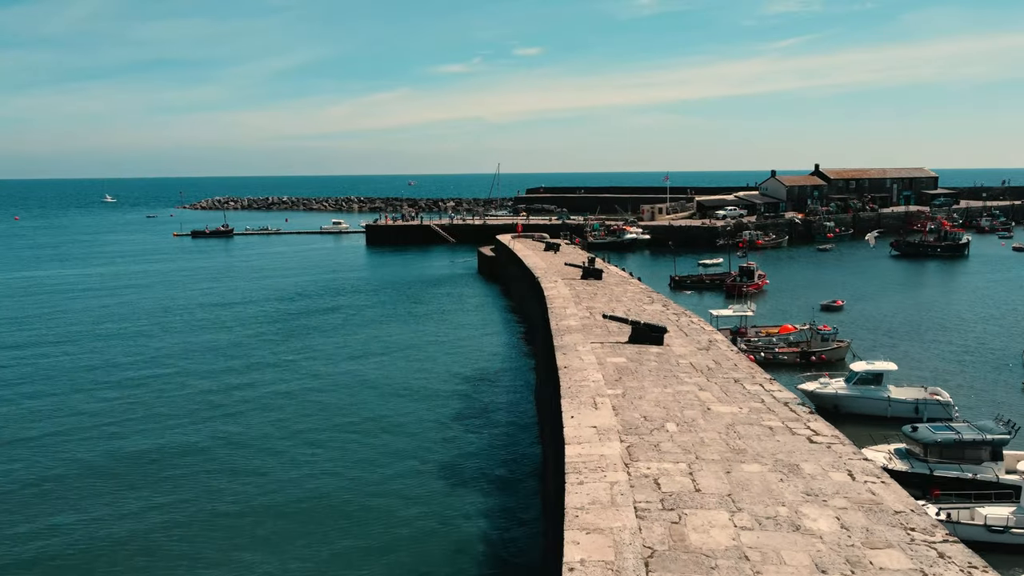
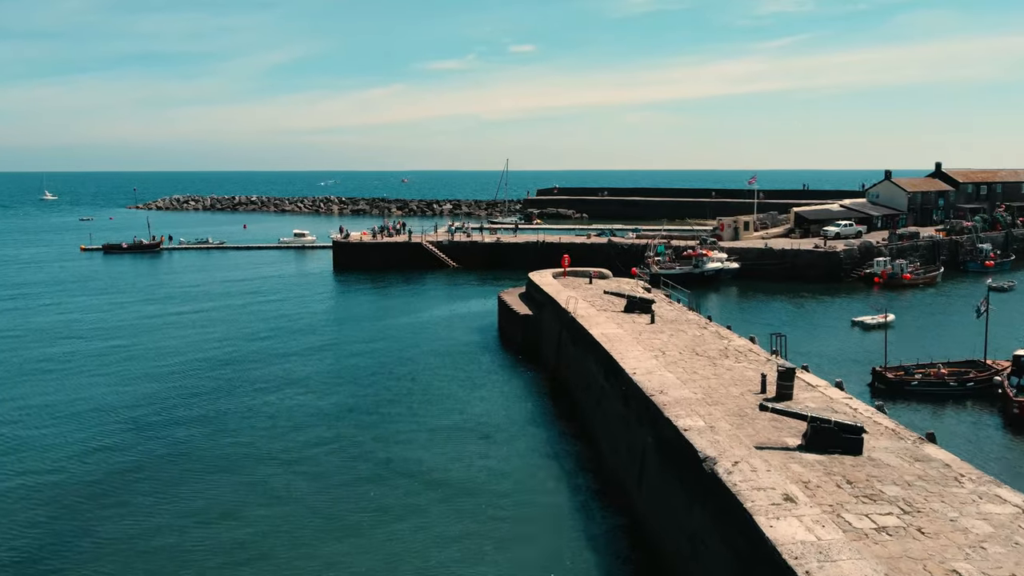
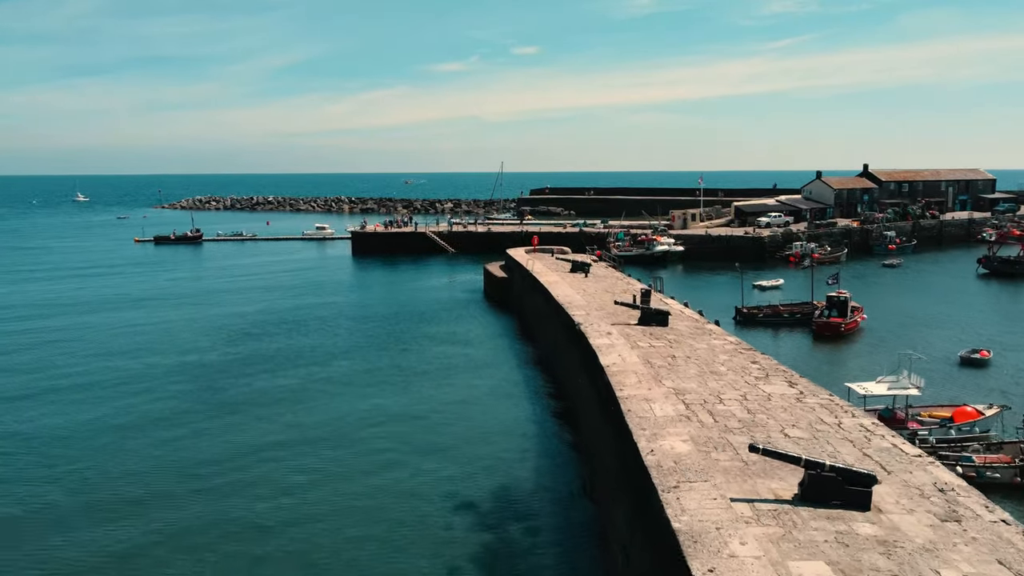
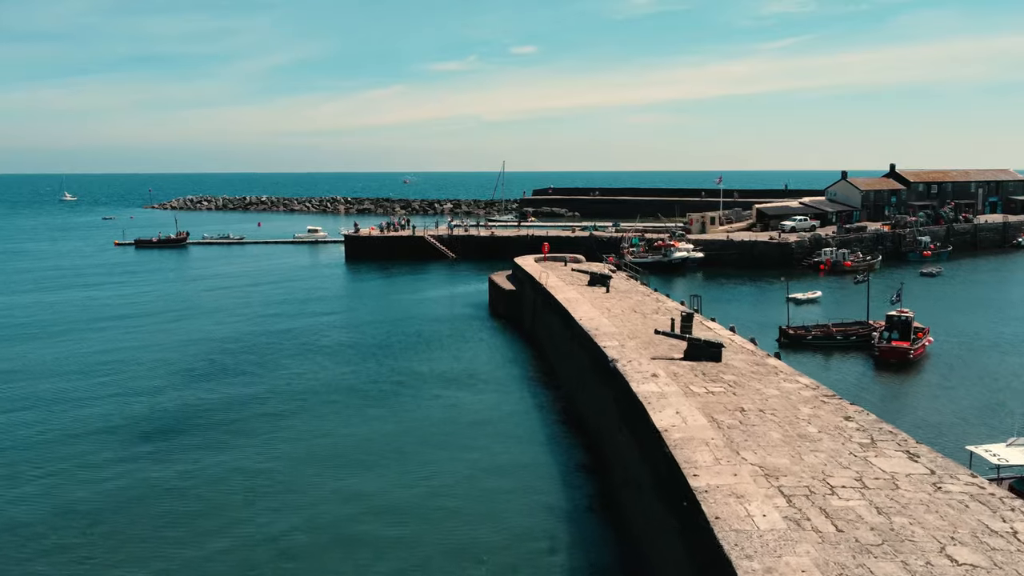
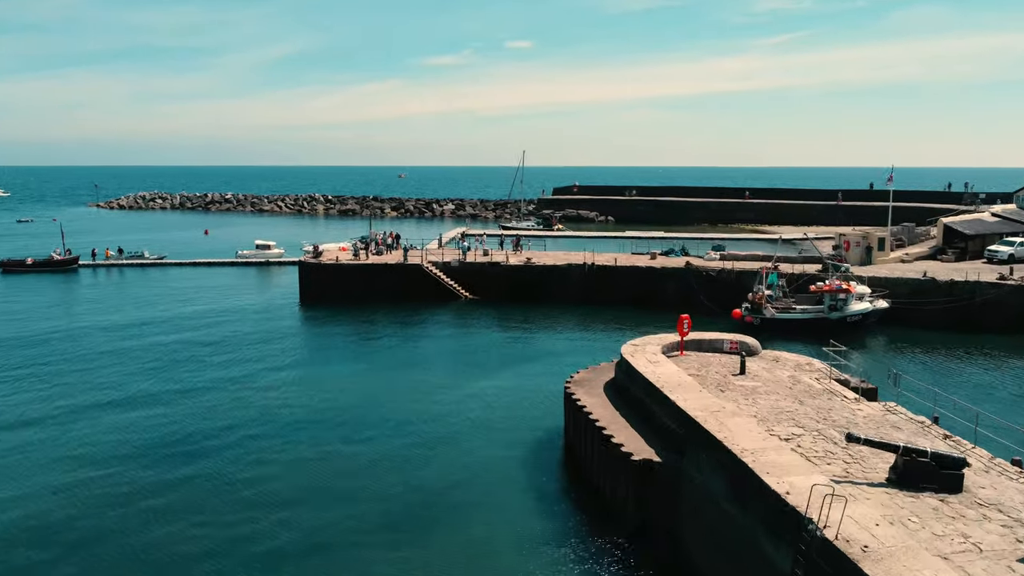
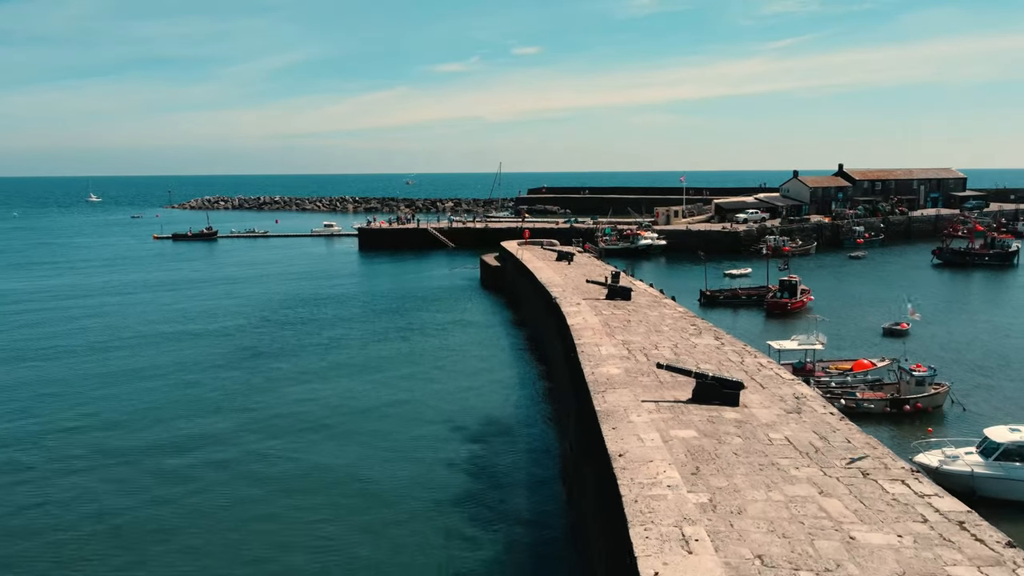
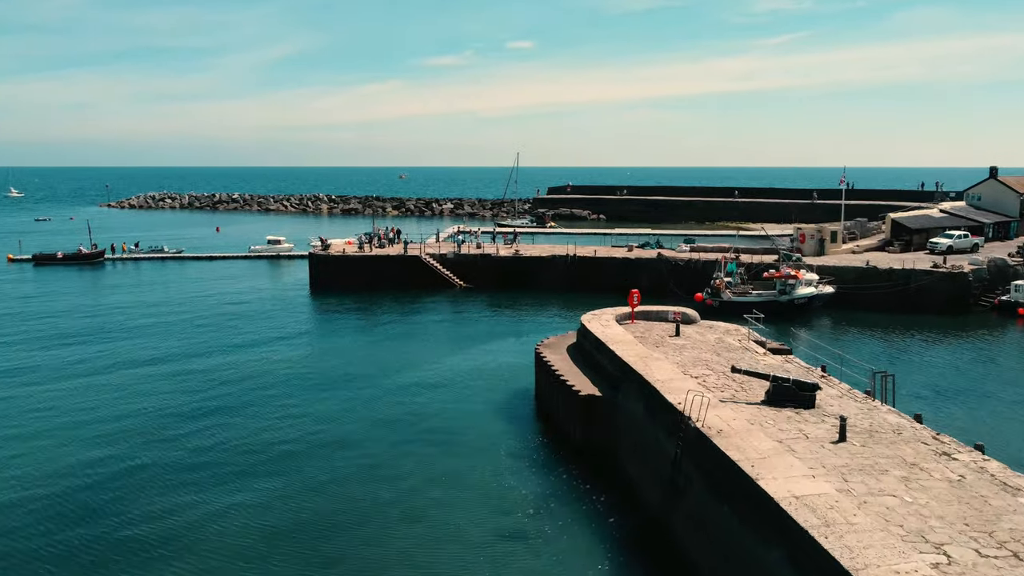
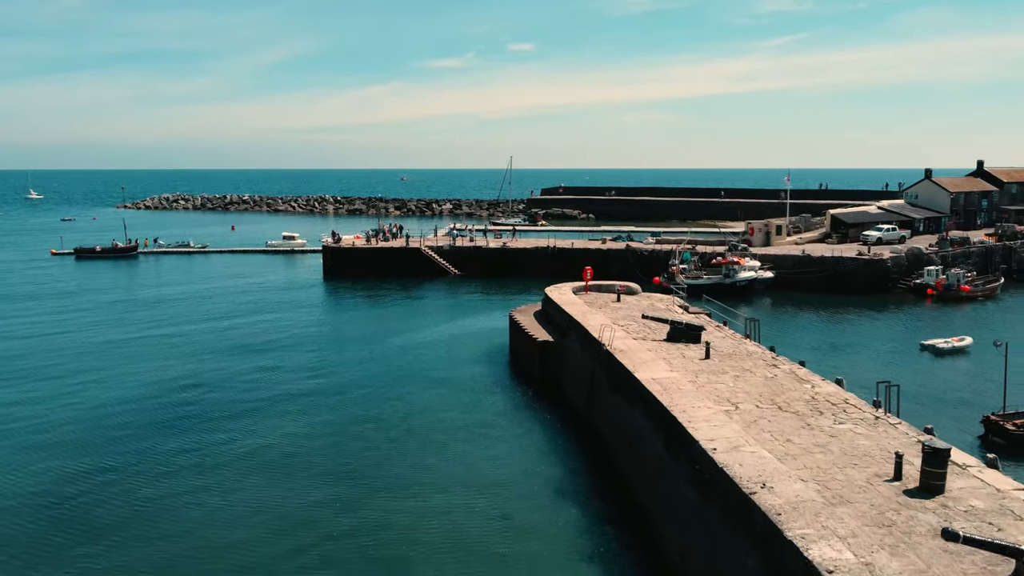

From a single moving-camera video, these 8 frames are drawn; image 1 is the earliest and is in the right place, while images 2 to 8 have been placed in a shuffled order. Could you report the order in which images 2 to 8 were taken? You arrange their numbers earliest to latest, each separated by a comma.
6, 3, 4, 2, 8, 7, 5
